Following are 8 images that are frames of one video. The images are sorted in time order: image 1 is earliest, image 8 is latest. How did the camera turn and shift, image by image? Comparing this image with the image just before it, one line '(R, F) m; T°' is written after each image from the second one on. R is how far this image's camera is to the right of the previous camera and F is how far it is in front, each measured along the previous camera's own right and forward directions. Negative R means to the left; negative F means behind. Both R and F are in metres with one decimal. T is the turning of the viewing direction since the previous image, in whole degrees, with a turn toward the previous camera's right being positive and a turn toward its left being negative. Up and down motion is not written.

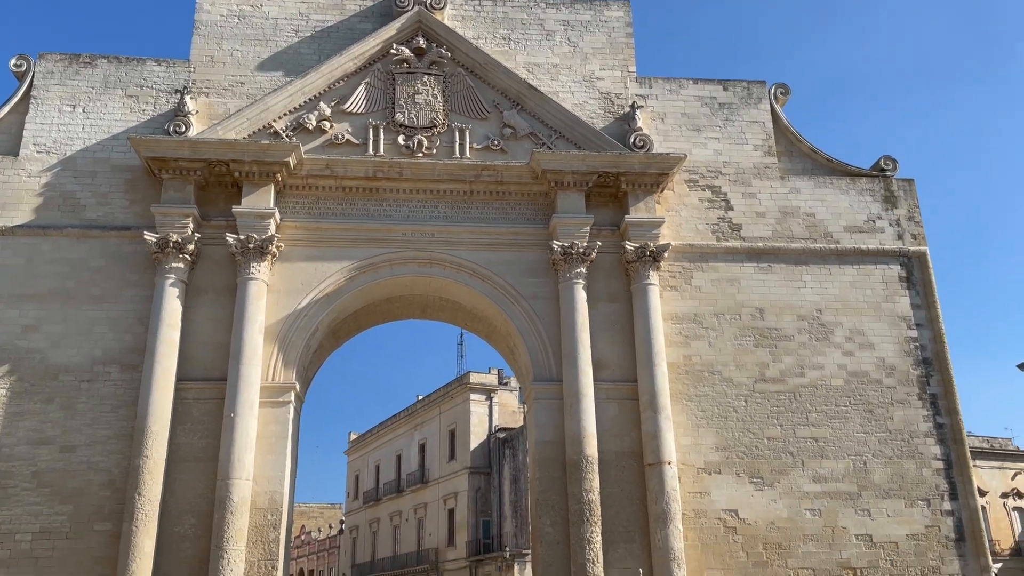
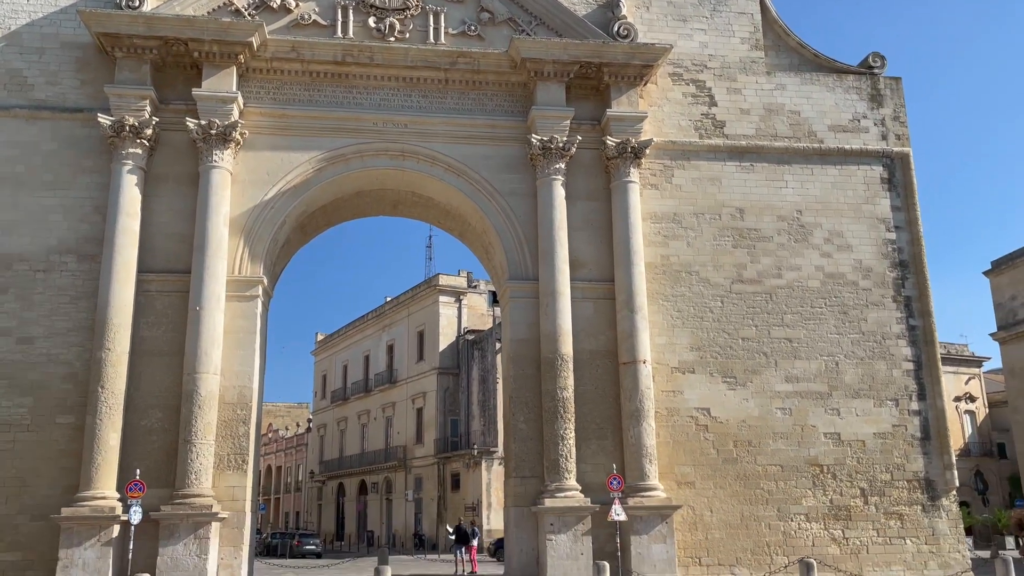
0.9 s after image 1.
(-0.2, +0.5) m; +2°
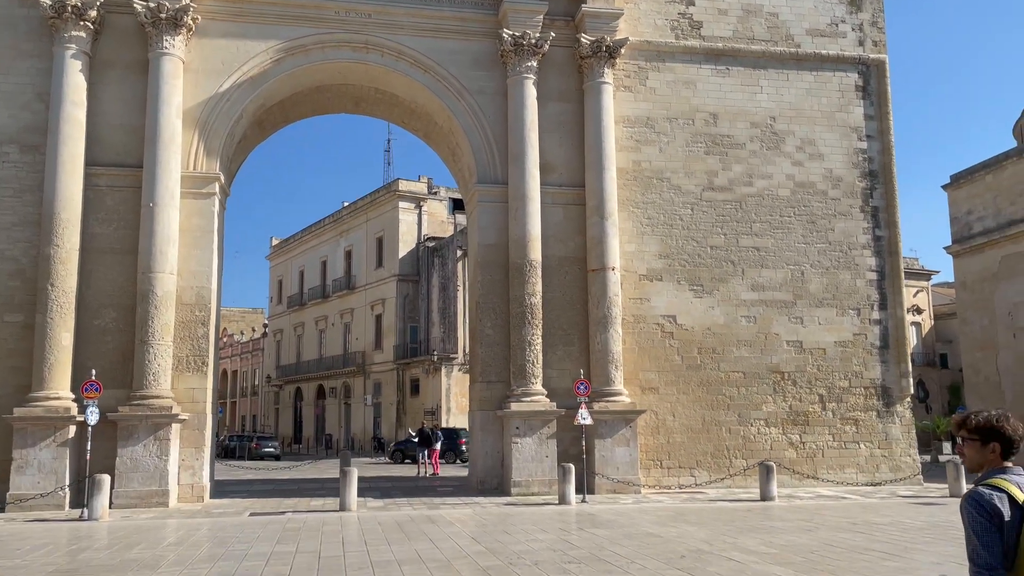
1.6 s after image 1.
(-0.2, +0.3) m; +3°
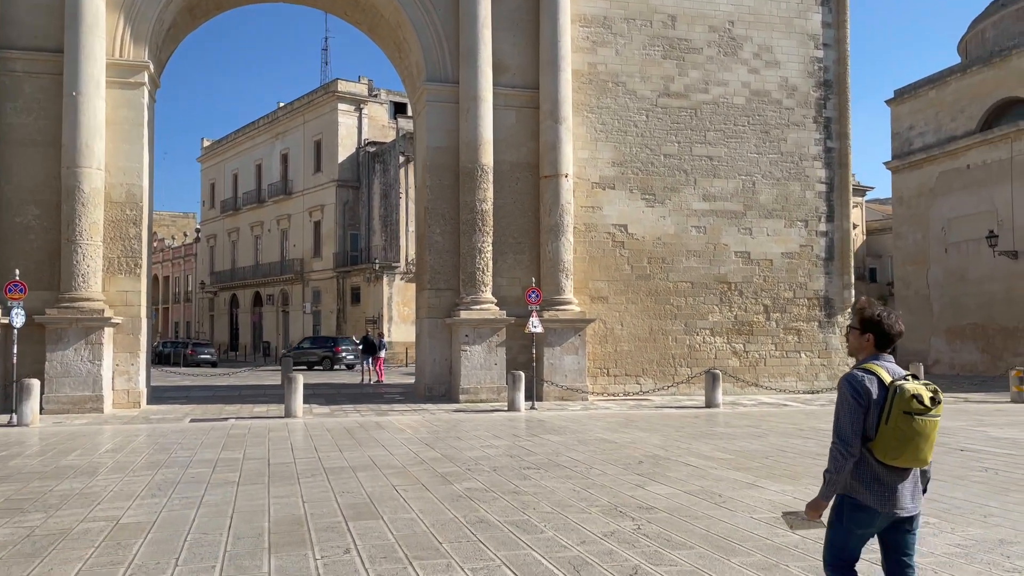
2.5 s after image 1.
(-0.2, +0.4) m; +4°
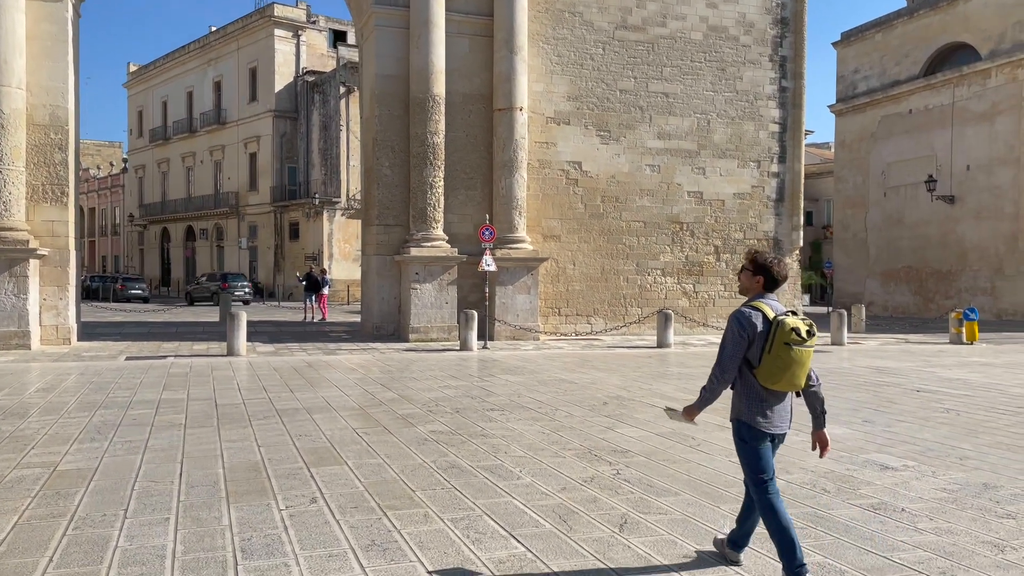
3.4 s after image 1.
(-0.2, +0.4) m; +4°
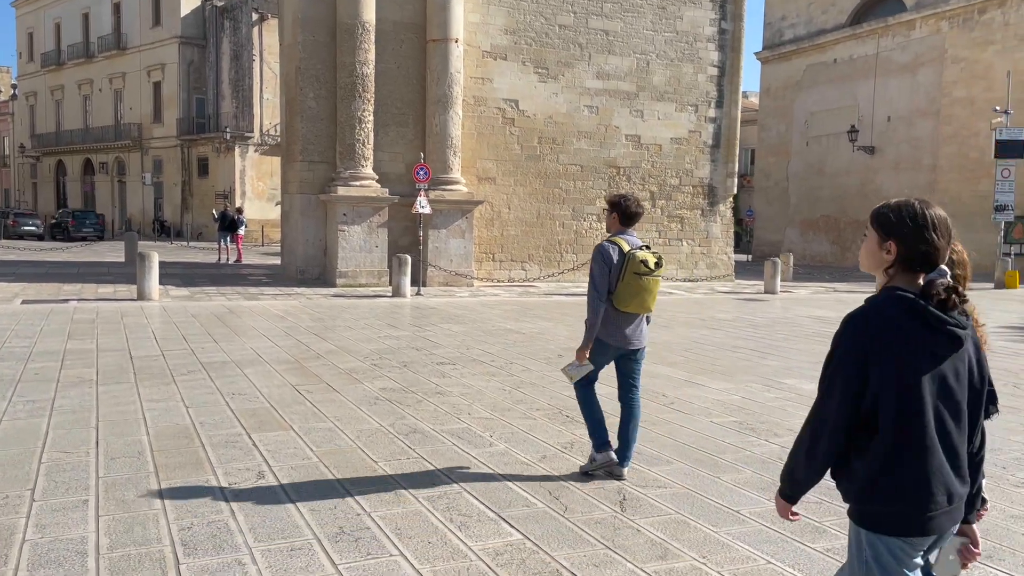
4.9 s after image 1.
(-0.3, +0.6) m; +6°
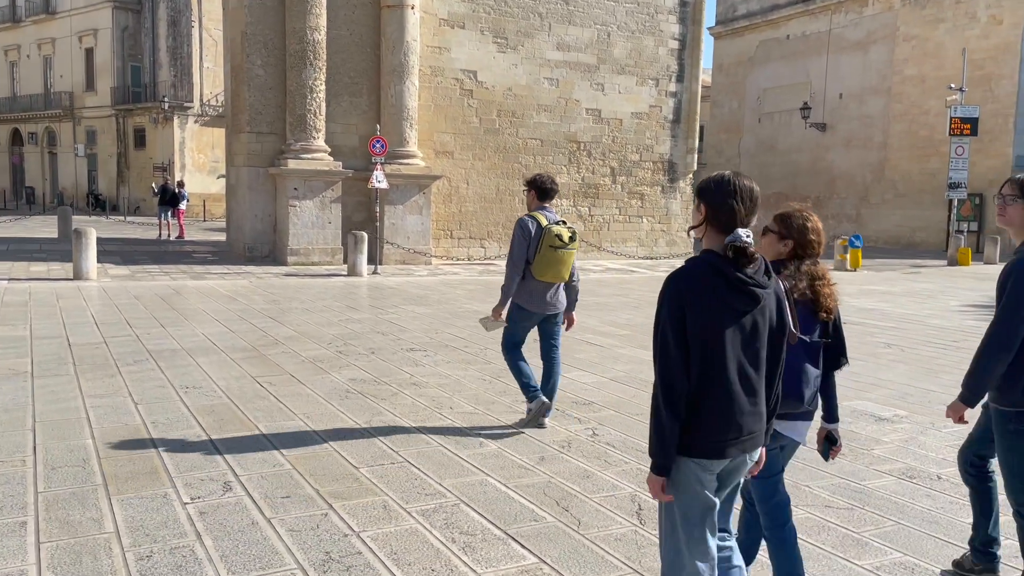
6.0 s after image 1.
(-0.2, +0.4) m; +4°
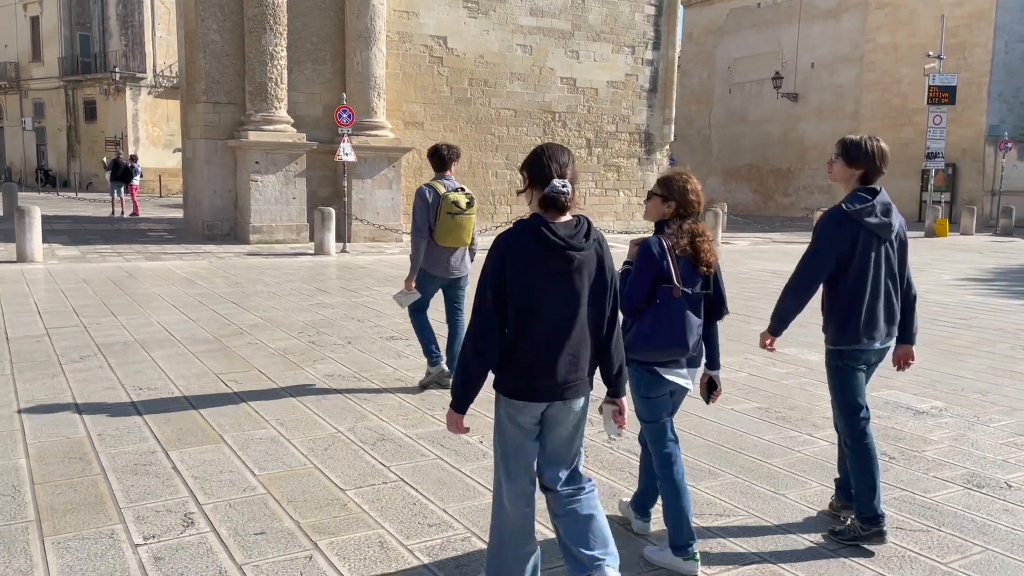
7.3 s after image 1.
(-0.2, +0.6) m; +2°
